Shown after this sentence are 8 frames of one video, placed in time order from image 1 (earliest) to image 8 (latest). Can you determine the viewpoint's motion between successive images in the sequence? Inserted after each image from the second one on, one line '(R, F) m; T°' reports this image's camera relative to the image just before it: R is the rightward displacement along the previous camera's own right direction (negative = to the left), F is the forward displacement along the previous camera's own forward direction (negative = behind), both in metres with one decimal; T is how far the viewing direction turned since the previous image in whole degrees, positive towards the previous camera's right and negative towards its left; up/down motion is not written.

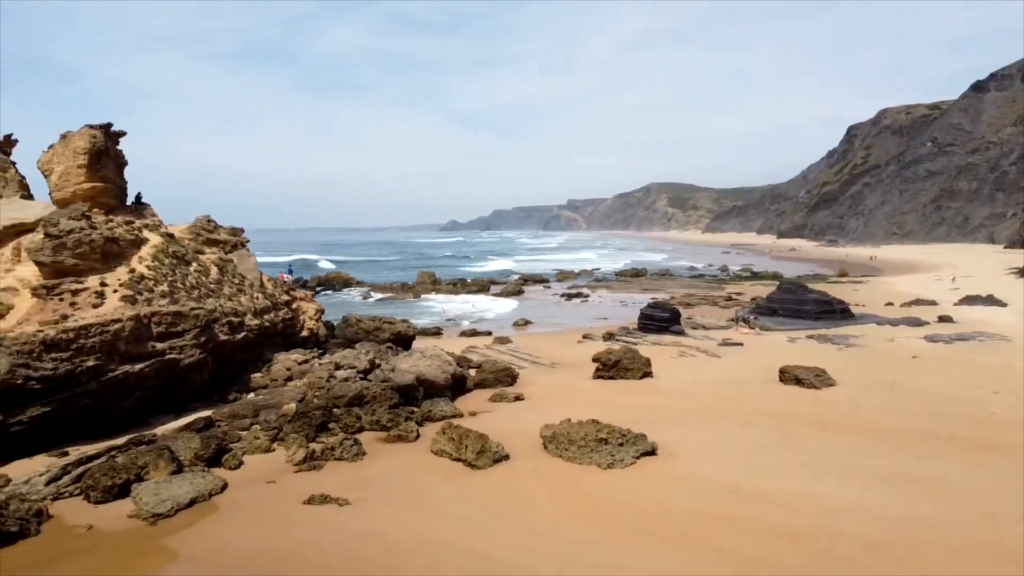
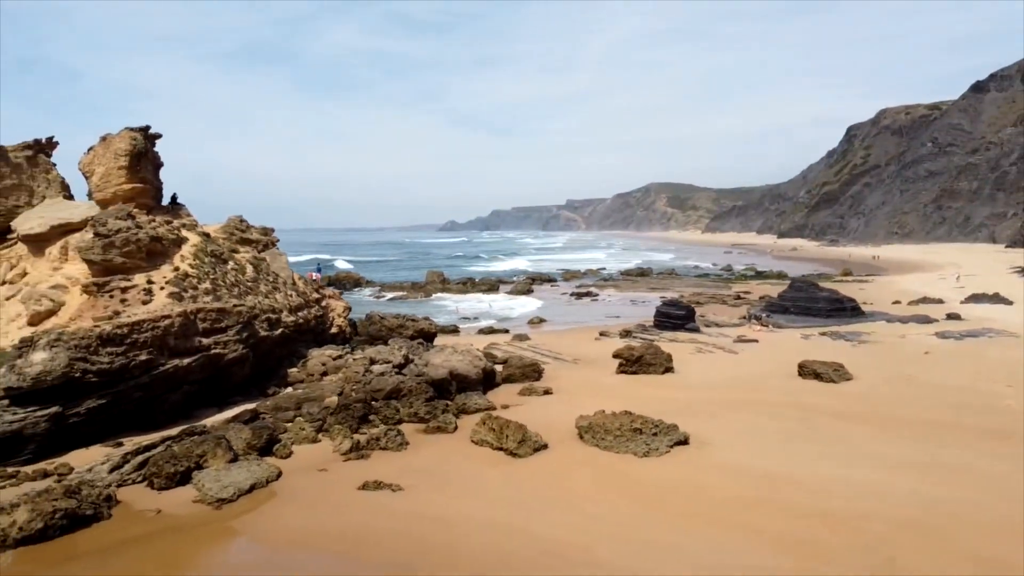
(-0.4, -0.3) m; 0°
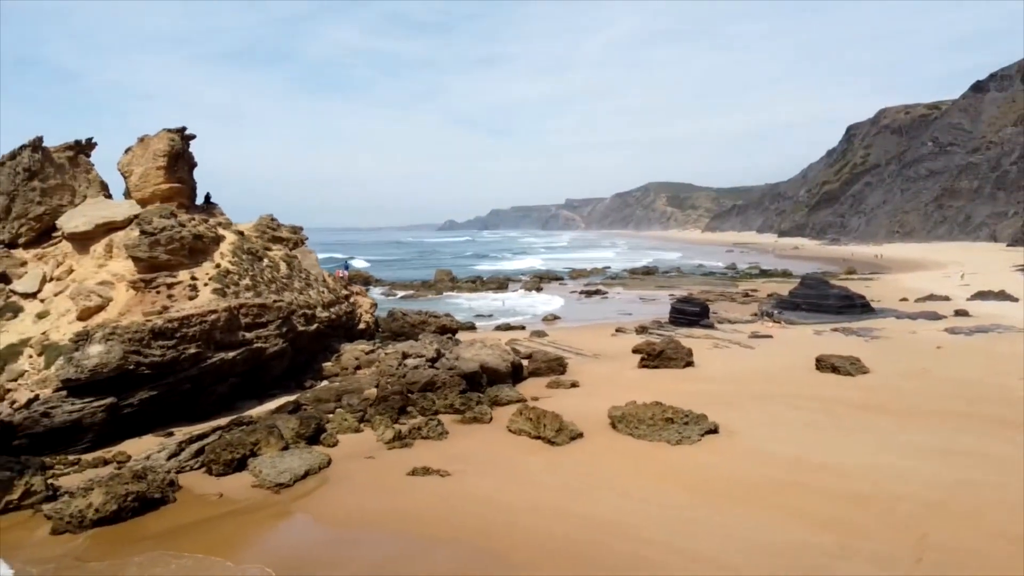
(-0.4, -0.3) m; 0°
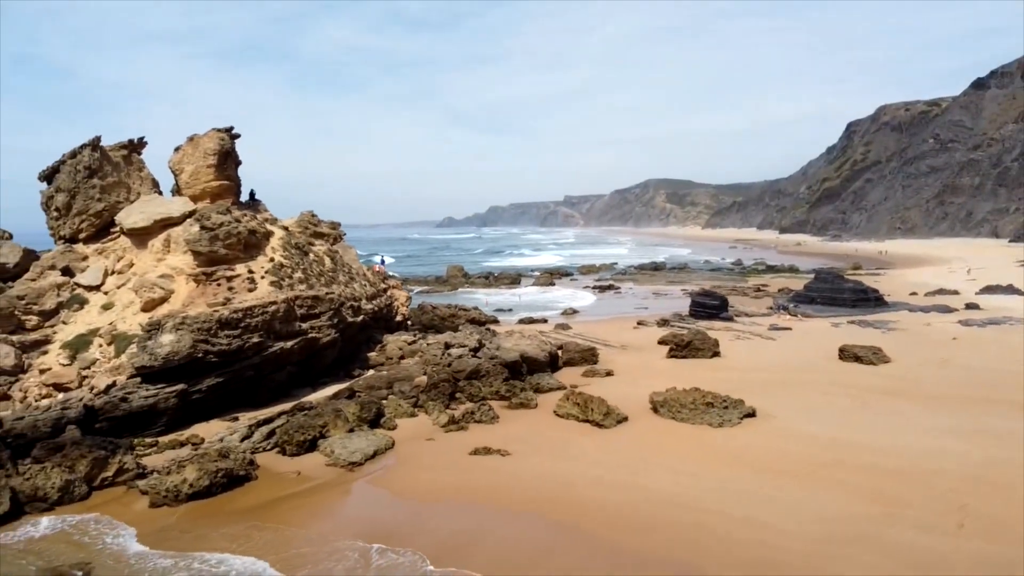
(-0.6, -0.5) m; 0°
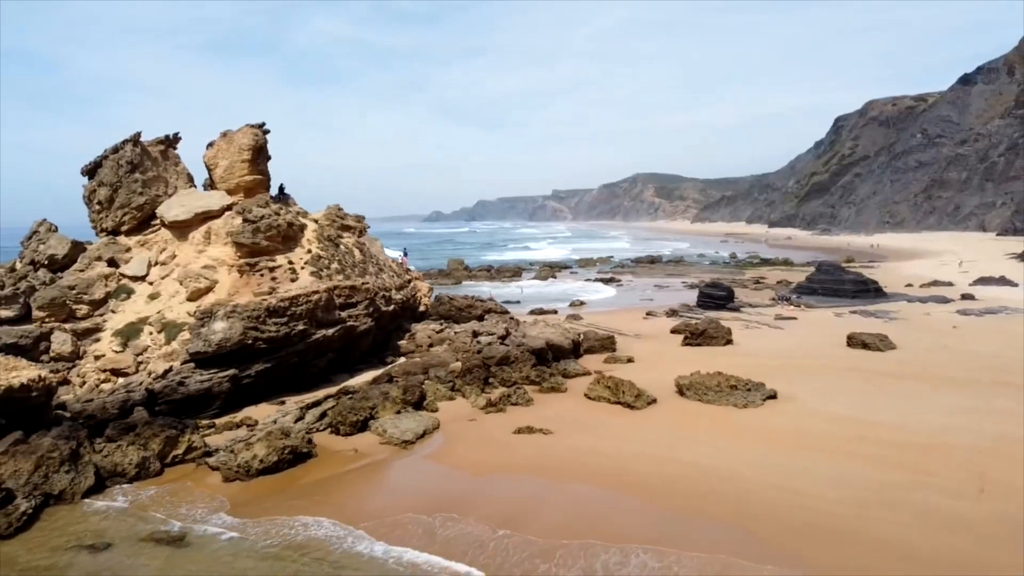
(-0.6, -0.5) m; +1°
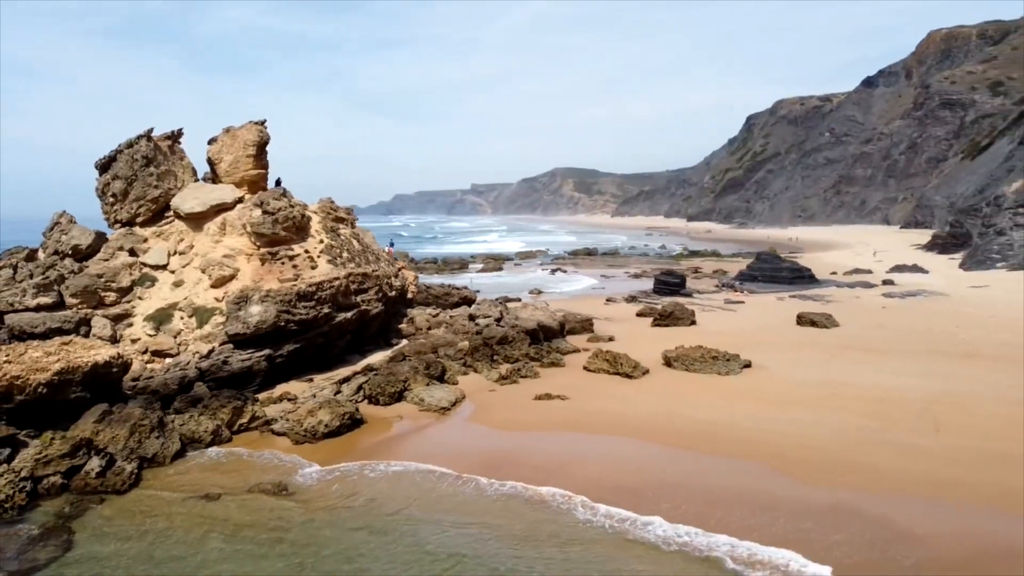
(-1.2, -1.0) m; +6°
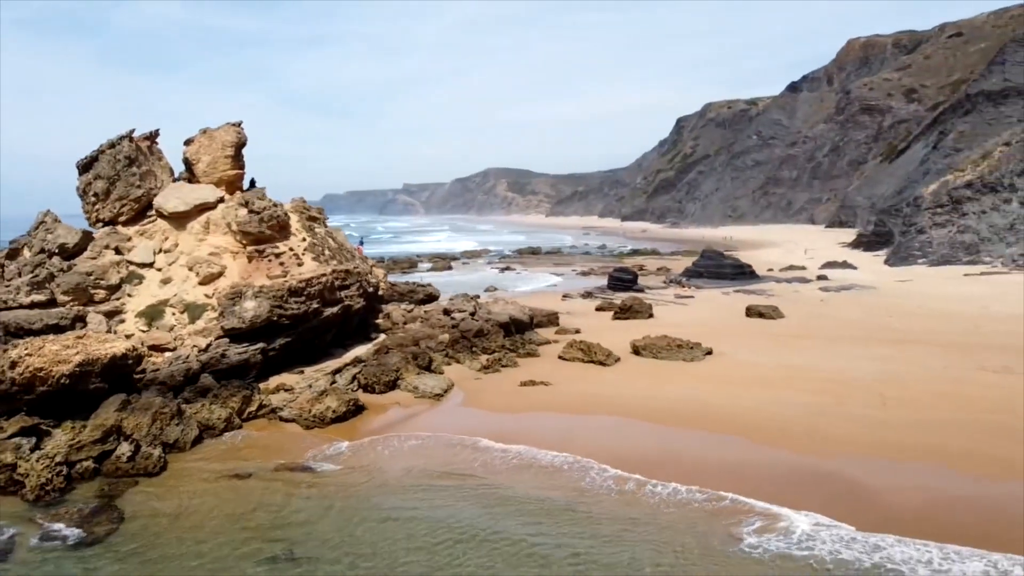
(-0.7, -0.7) m; +5°
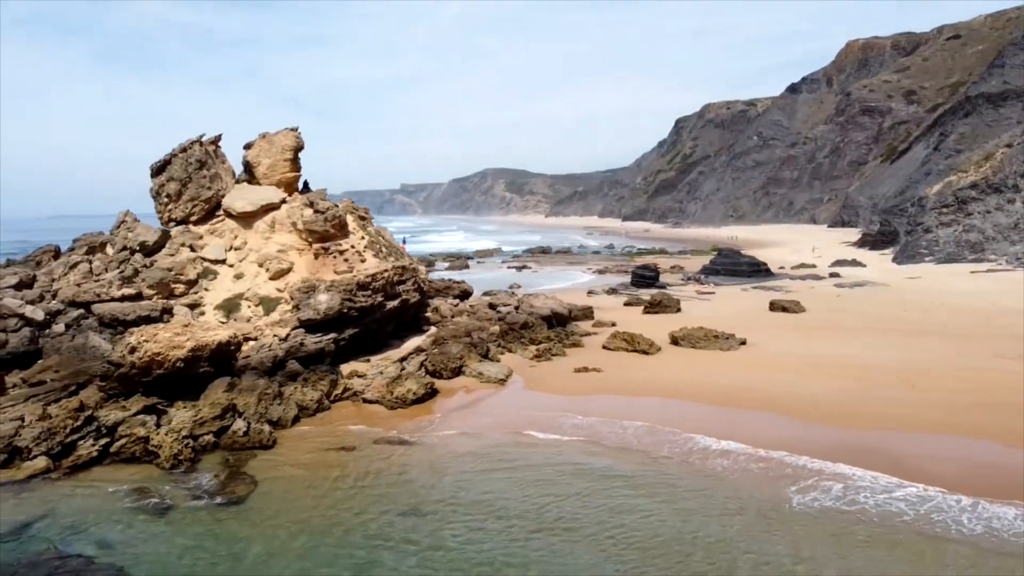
(-0.8, -0.9) m; 0°
